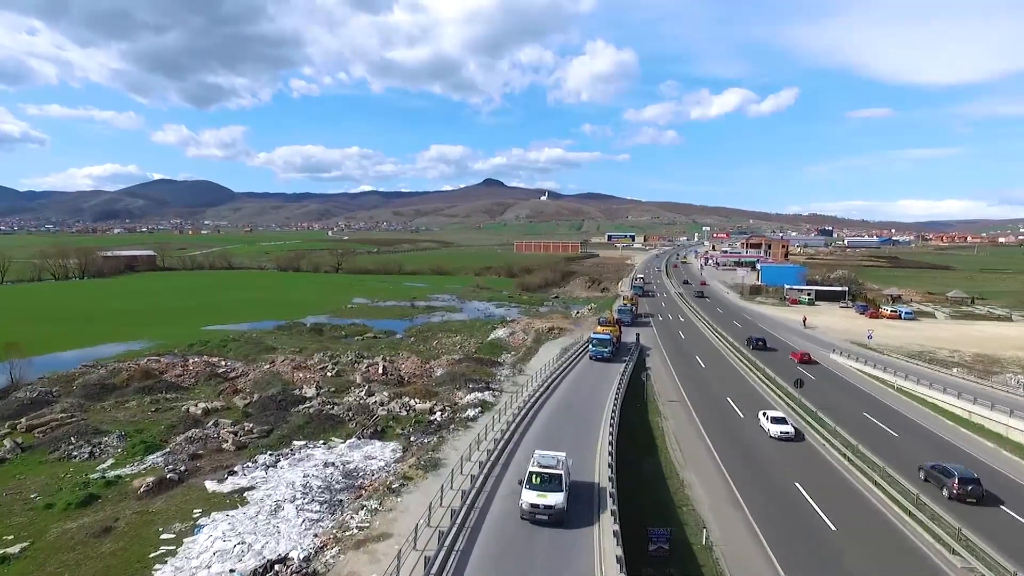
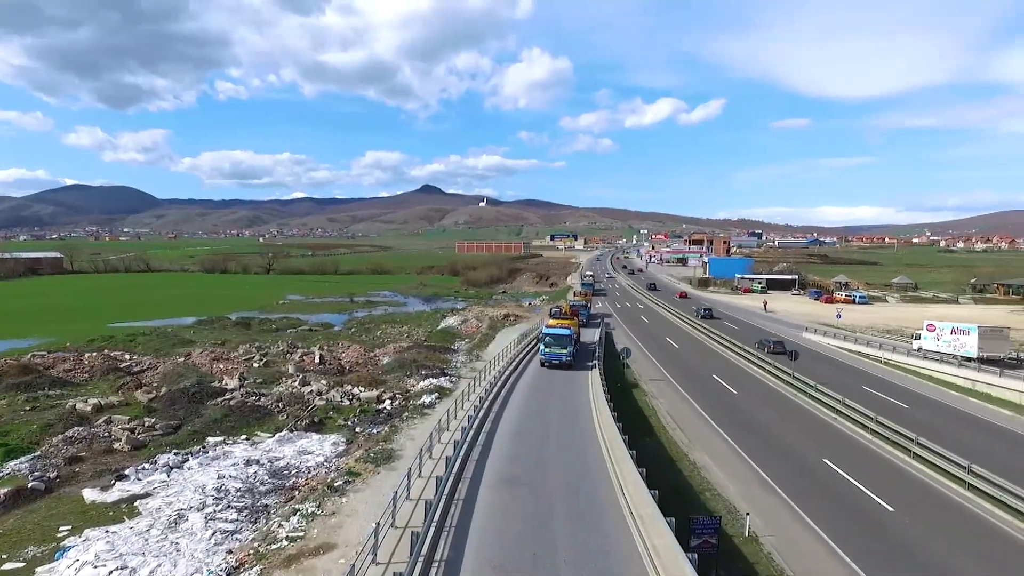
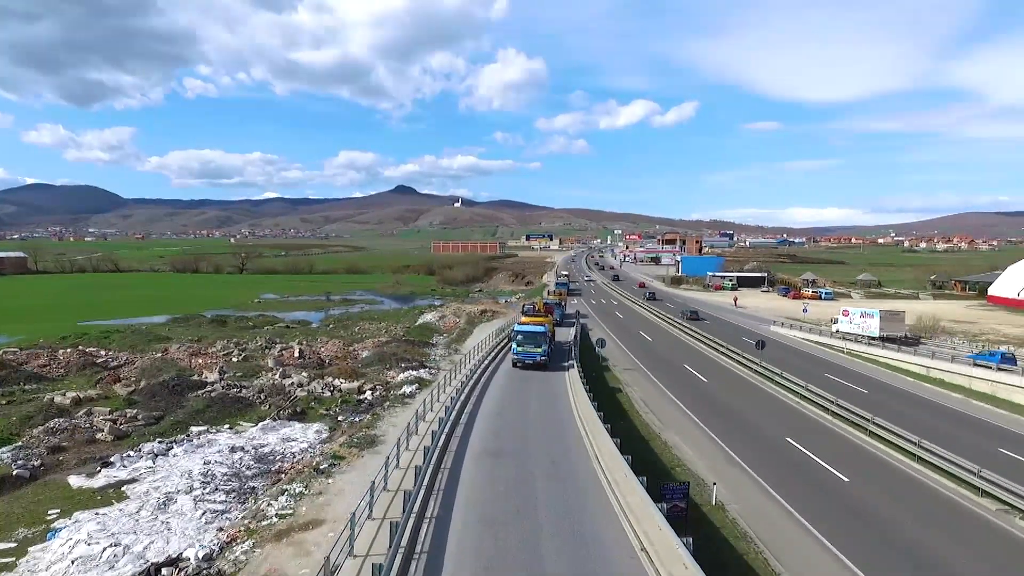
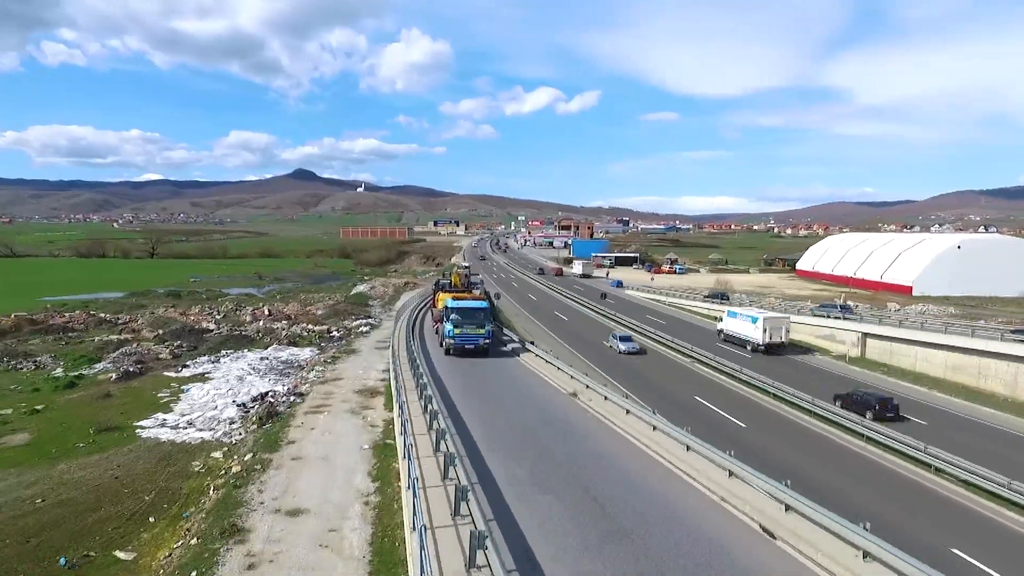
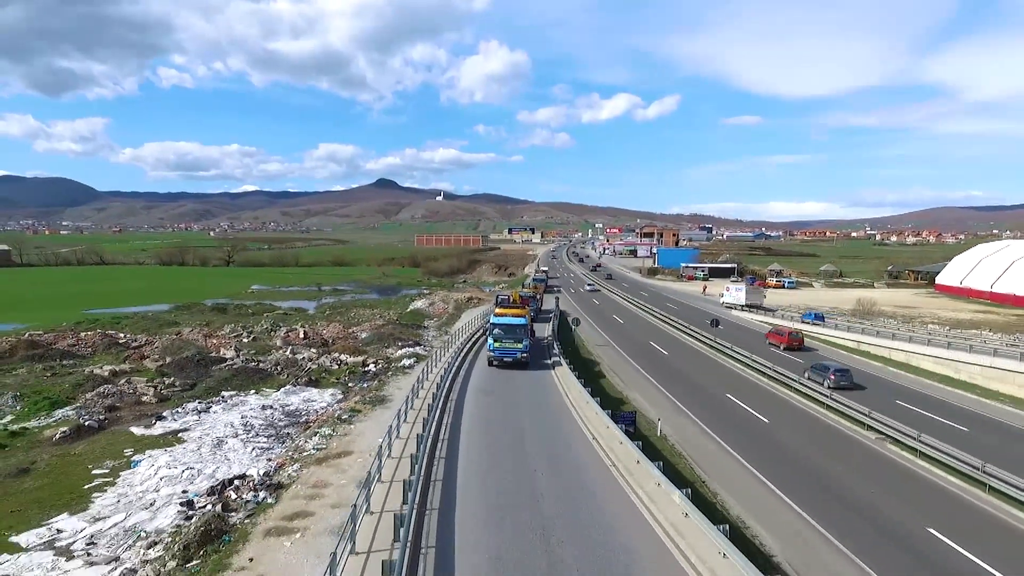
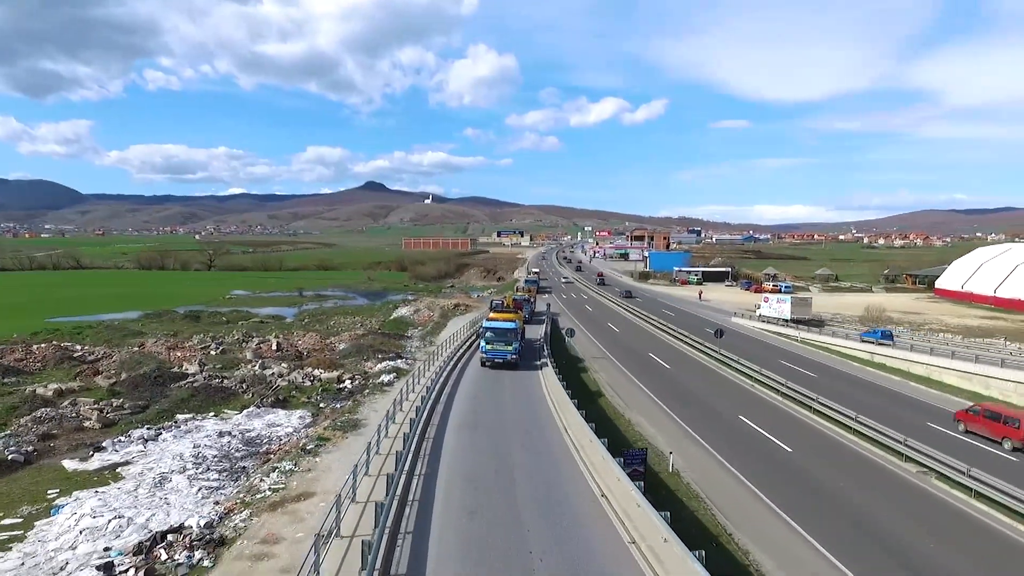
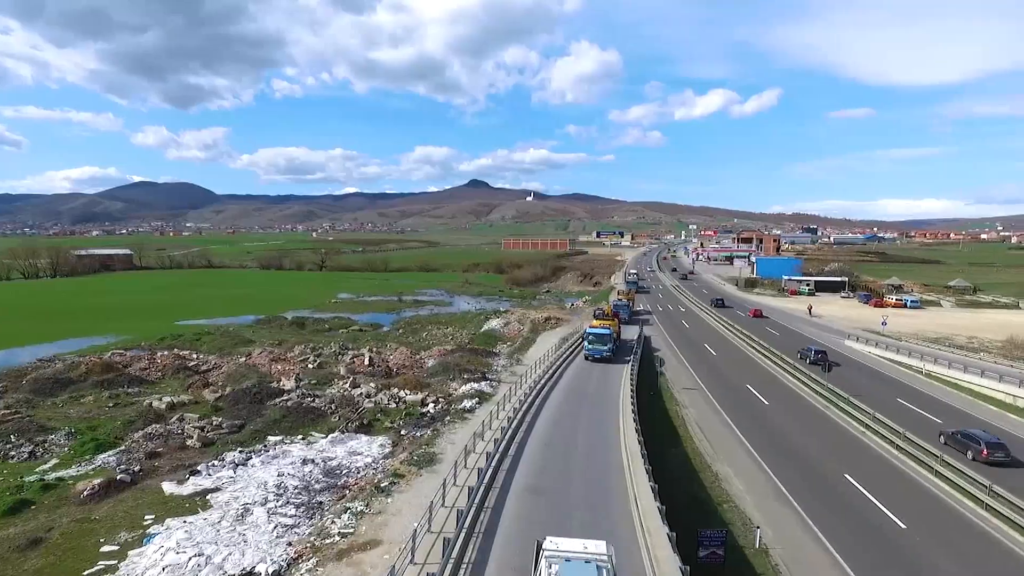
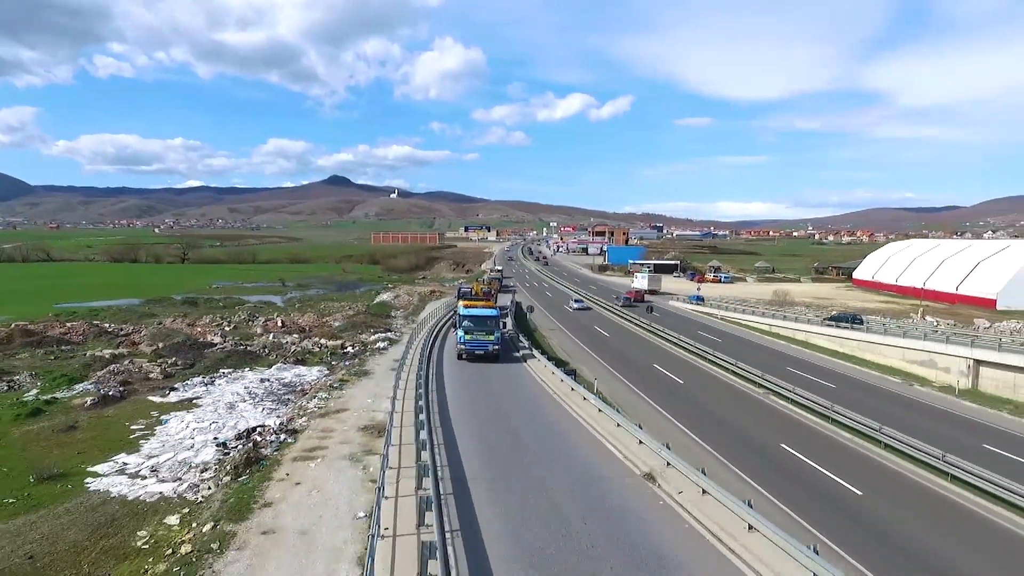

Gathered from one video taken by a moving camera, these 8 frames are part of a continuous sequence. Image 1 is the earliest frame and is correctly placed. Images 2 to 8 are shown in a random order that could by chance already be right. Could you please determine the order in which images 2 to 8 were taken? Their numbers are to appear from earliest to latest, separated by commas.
7, 2, 3, 6, 5, 8, 4
